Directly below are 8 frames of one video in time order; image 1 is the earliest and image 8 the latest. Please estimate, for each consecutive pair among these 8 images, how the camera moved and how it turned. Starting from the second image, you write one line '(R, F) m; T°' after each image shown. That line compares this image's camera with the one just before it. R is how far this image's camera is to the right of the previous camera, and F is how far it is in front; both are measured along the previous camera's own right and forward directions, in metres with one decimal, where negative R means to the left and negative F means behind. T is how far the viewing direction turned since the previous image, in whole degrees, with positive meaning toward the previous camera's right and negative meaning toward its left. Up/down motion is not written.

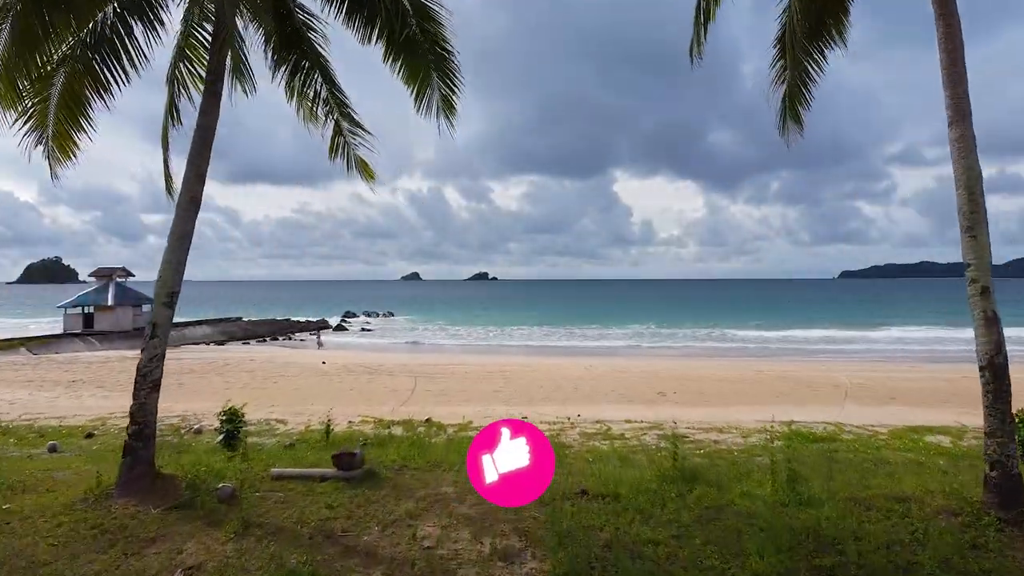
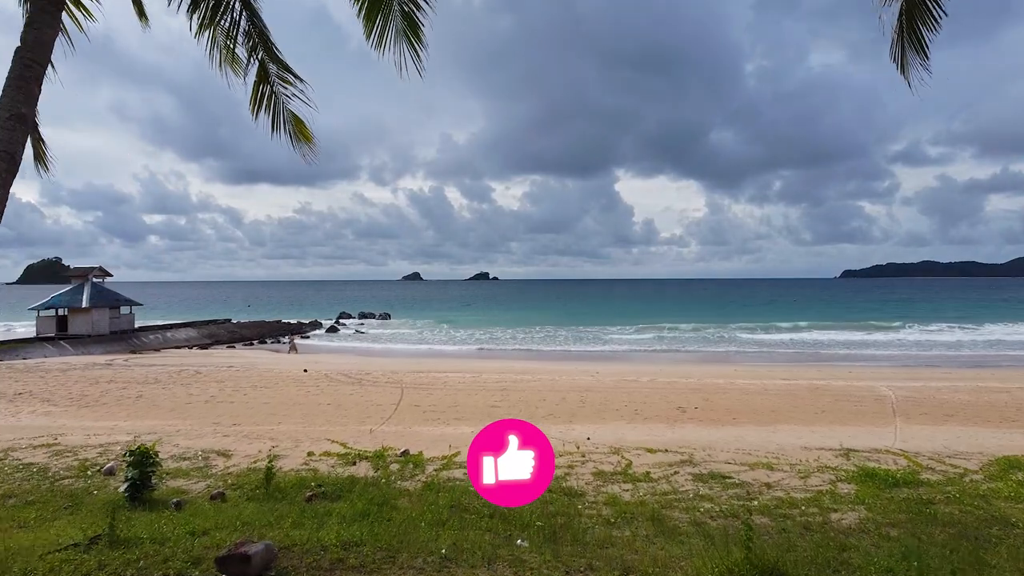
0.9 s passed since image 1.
(0.0, +1.5) m; 0°
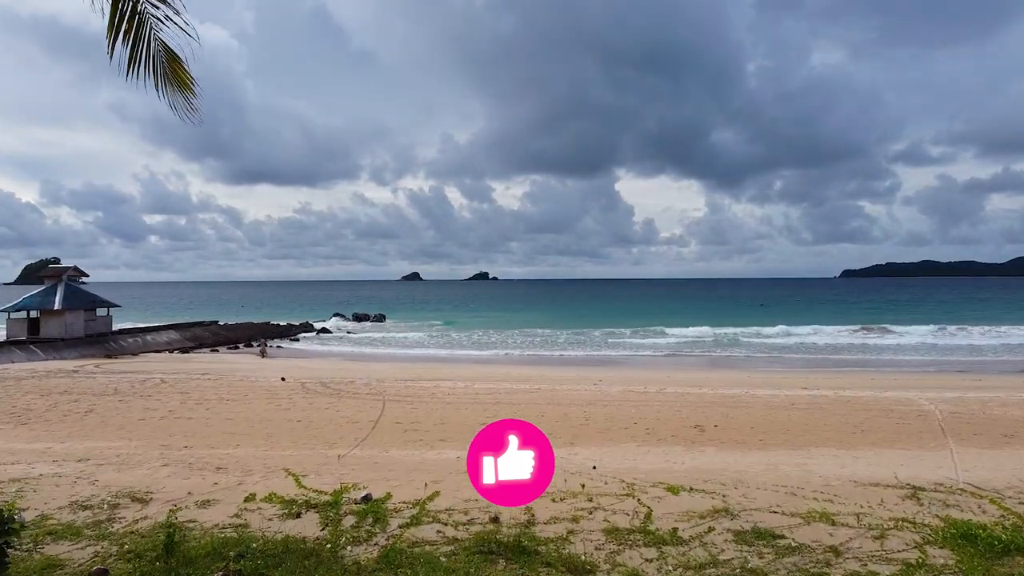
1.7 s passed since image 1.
(+0.1, +1.3) m; 0°
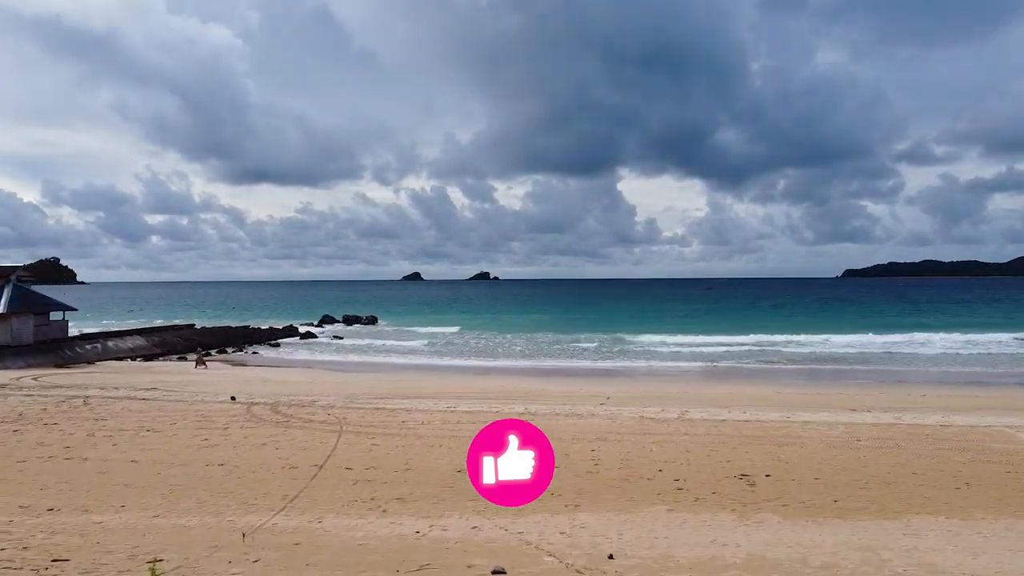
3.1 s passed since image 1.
(+0.1, +2.2) m; 0°
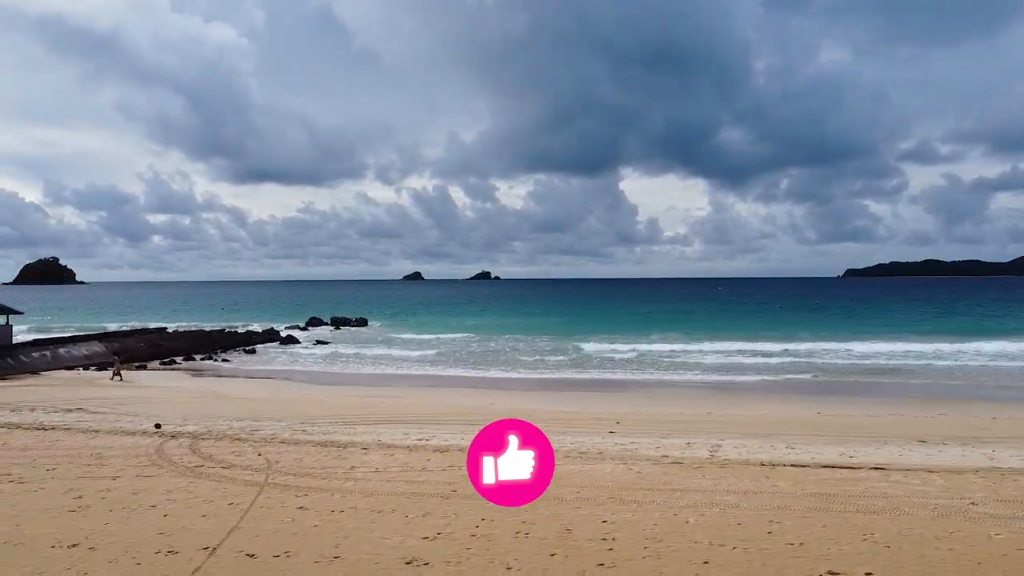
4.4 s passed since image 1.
(+0.2, +2.3) m; 0°
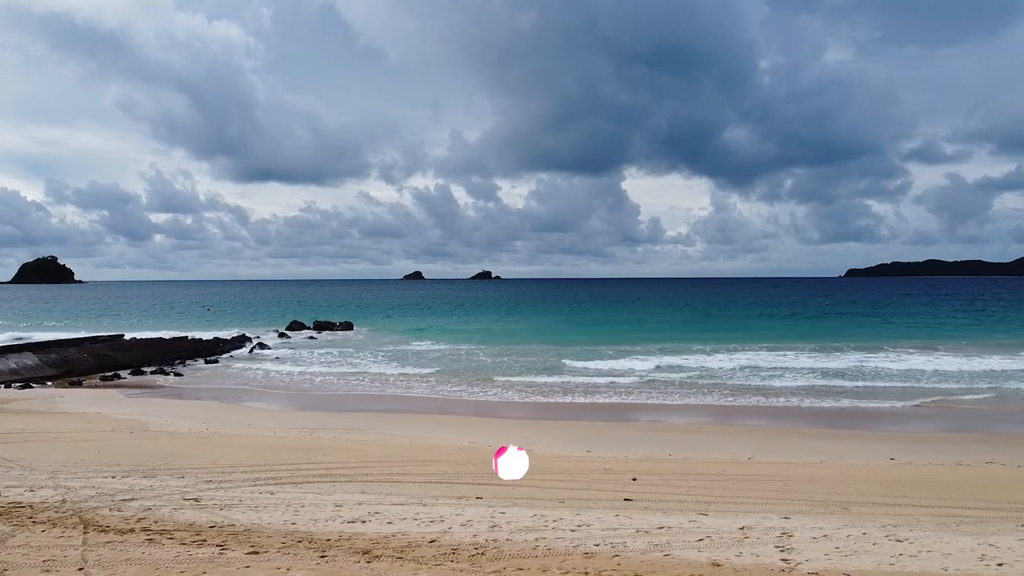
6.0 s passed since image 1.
(+0.2, +2.8) m; 0°
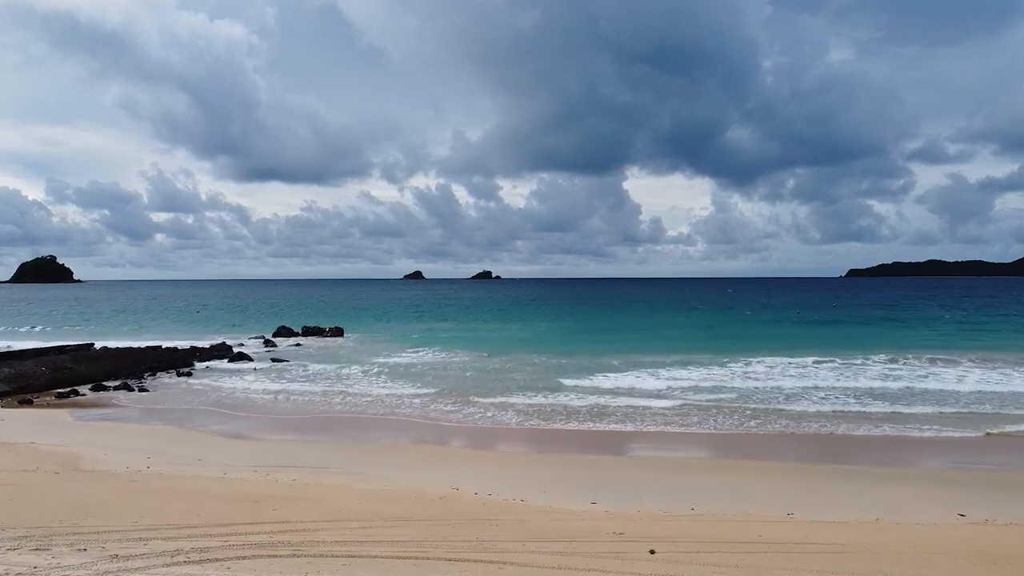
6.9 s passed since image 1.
(+0.1, +1.7) m; 0°
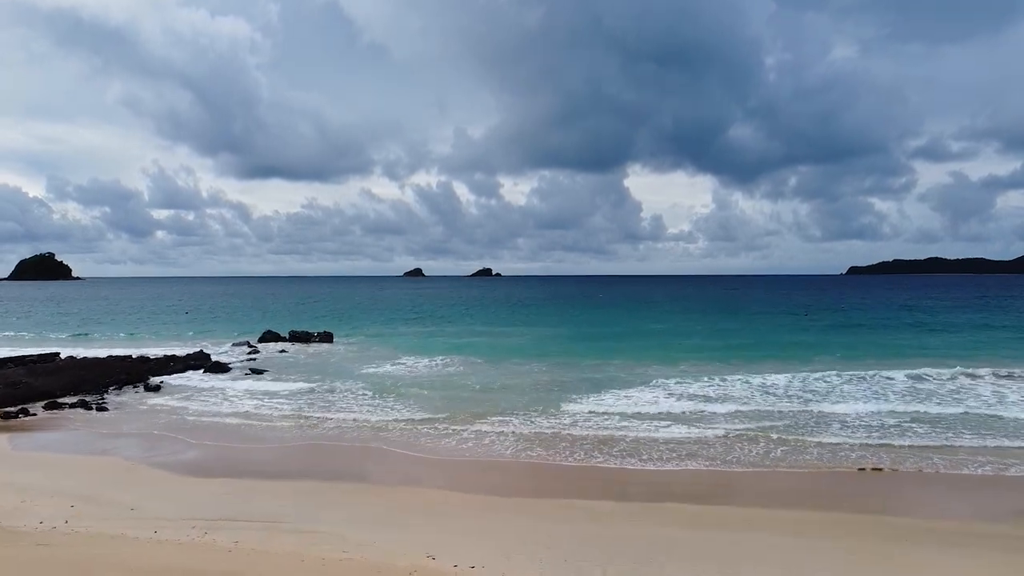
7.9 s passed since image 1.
(+0.1, +1.7) m; 0°
